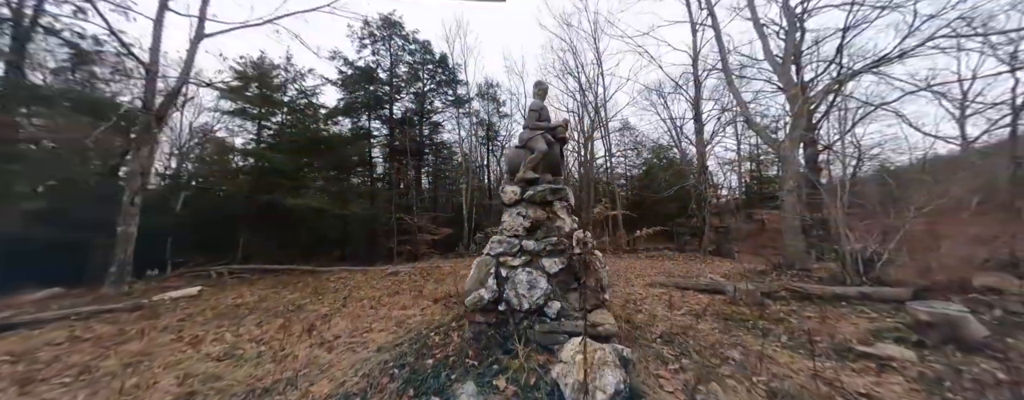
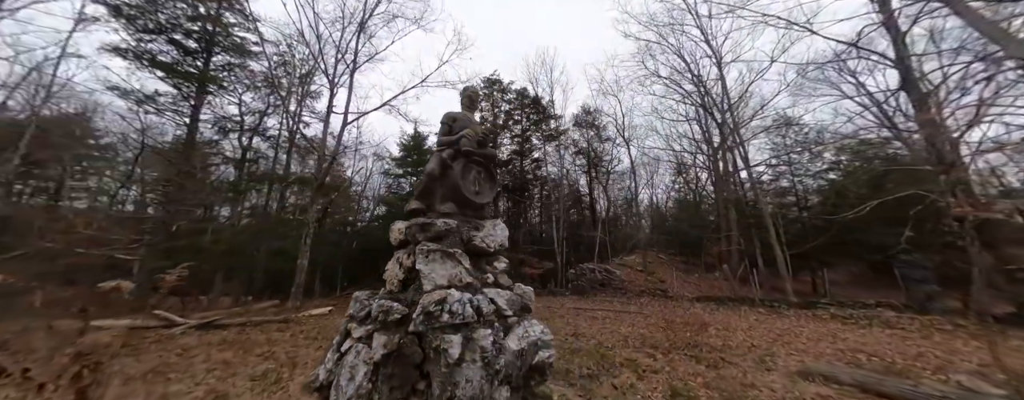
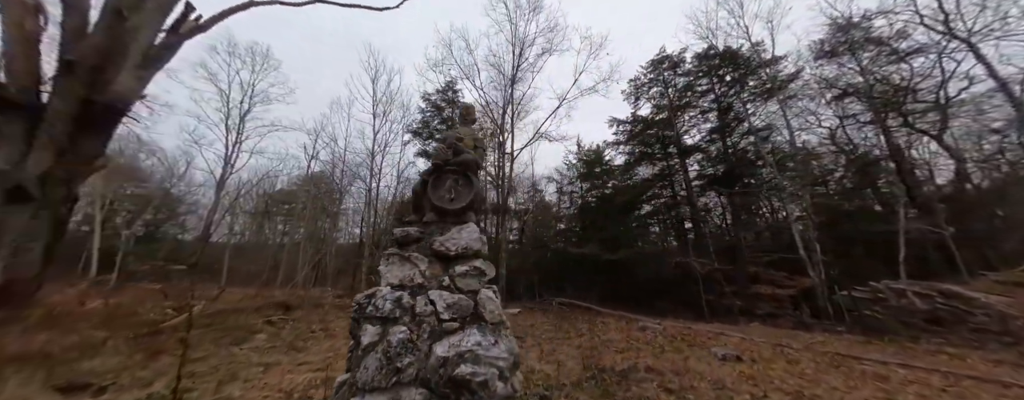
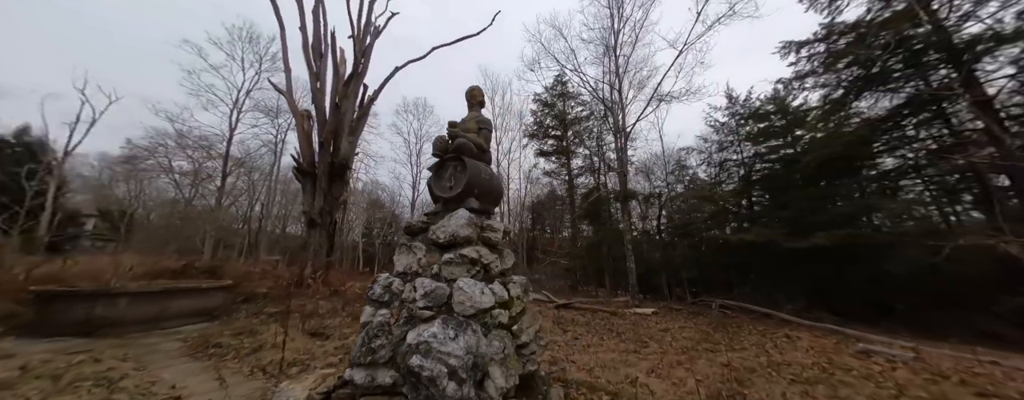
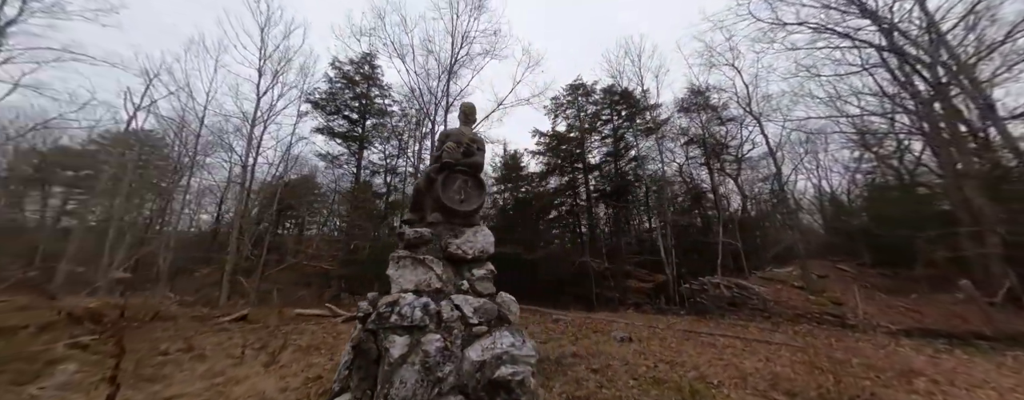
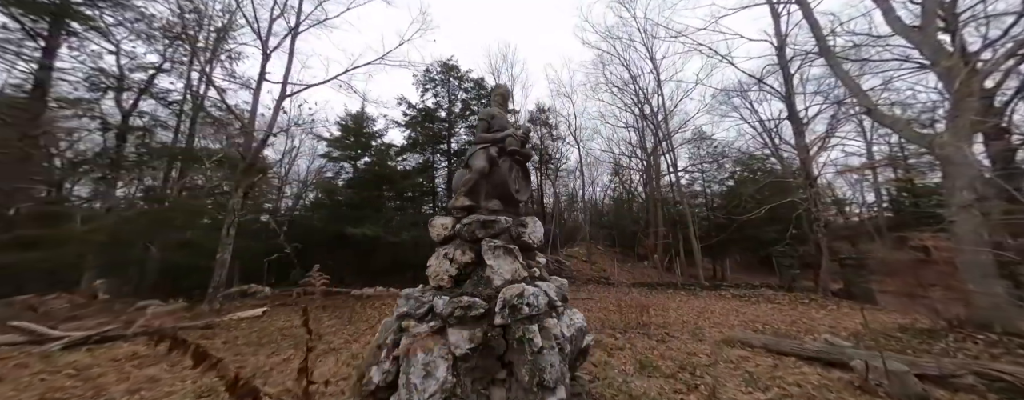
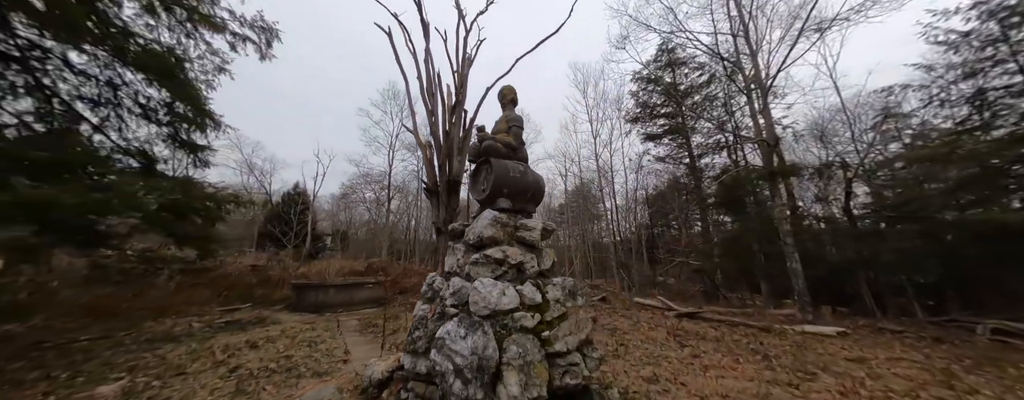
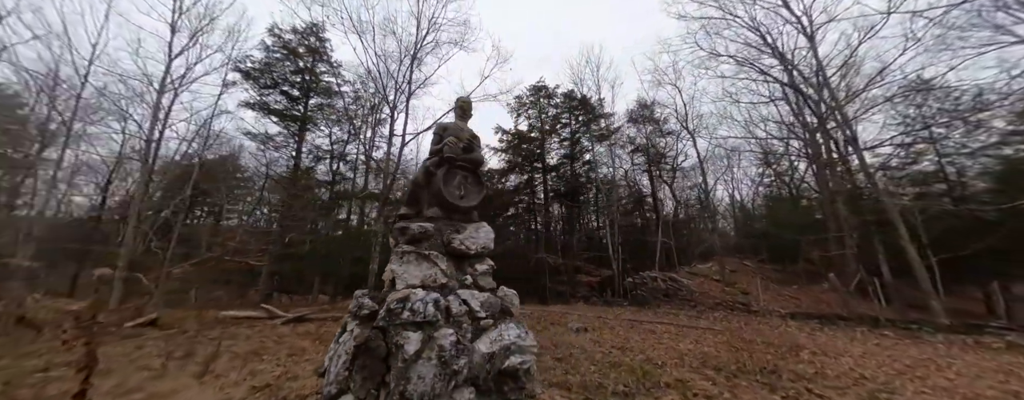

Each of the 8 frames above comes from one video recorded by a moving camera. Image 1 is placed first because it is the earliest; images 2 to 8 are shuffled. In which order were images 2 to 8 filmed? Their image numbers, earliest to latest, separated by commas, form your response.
6, 2, 8, 5, 3, 4, 7
